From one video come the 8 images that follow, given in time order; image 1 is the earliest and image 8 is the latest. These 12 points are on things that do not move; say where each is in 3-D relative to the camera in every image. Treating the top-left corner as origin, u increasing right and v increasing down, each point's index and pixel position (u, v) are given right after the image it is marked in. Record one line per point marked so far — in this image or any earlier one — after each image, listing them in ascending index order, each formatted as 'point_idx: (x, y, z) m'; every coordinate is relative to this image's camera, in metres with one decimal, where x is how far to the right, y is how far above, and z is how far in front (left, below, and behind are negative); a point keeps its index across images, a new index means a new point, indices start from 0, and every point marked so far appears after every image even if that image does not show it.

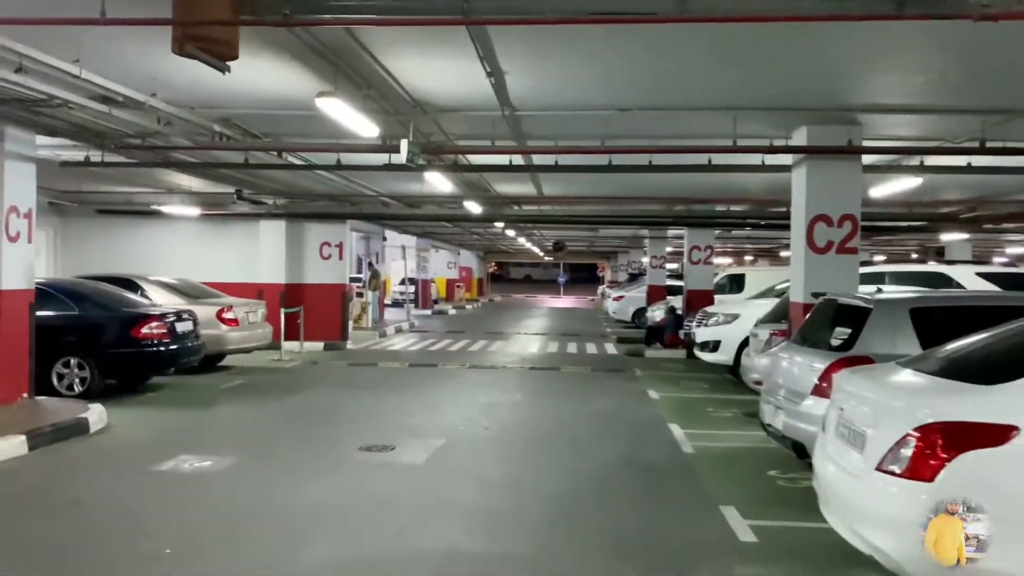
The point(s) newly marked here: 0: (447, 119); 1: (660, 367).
0: (-0.6, +1.6, +7.8) m
1: (+2.6, -1.4, +14.4) m
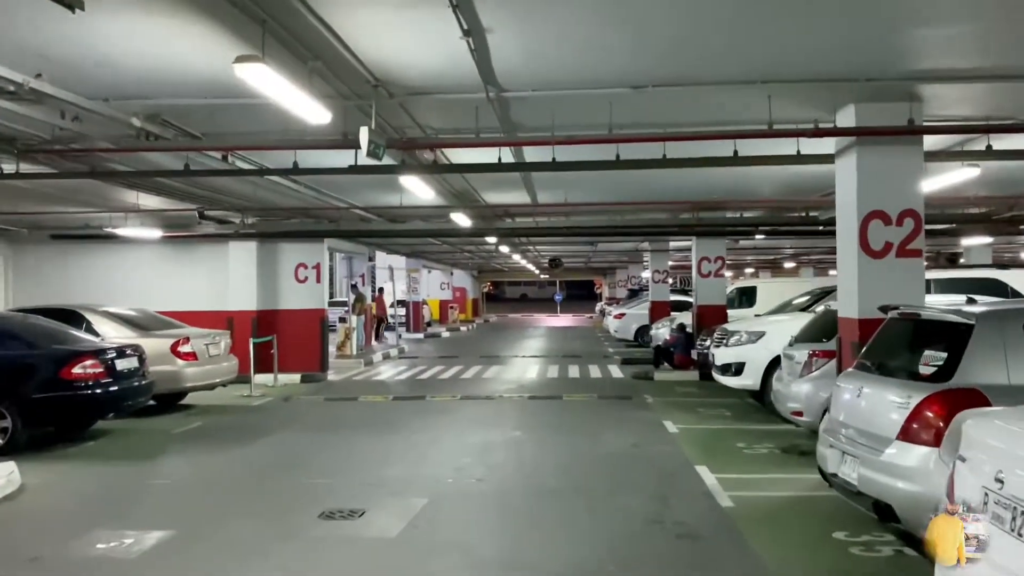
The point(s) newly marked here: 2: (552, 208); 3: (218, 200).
0: (-0.7, +1.4, +6.4) m
1: (+2.5, -1.7, +13.0) m
2: (+0.7, +1.4, +14.0) m
3: (-3.9, +1.2, +11.0) m
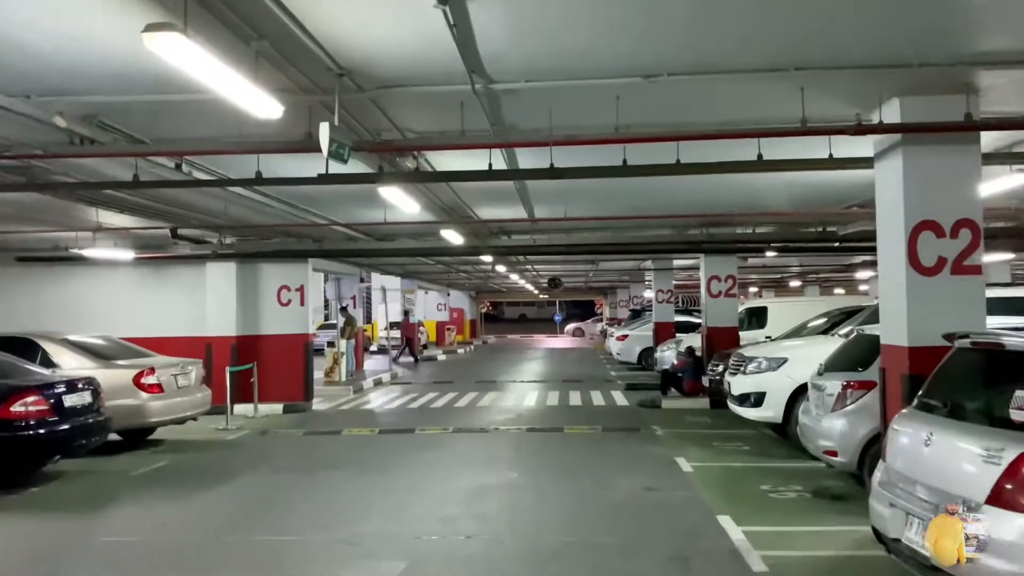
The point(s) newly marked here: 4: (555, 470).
0: (-0.8, +1.2, +5.5) m
1: (+2.5, -2.0, +12.0) m
2: (+0.6, +1.0, +13.1) m
3: (-4.0, +0.9, +10.1) m
4: (+0.4, -1.9, +8.5) m
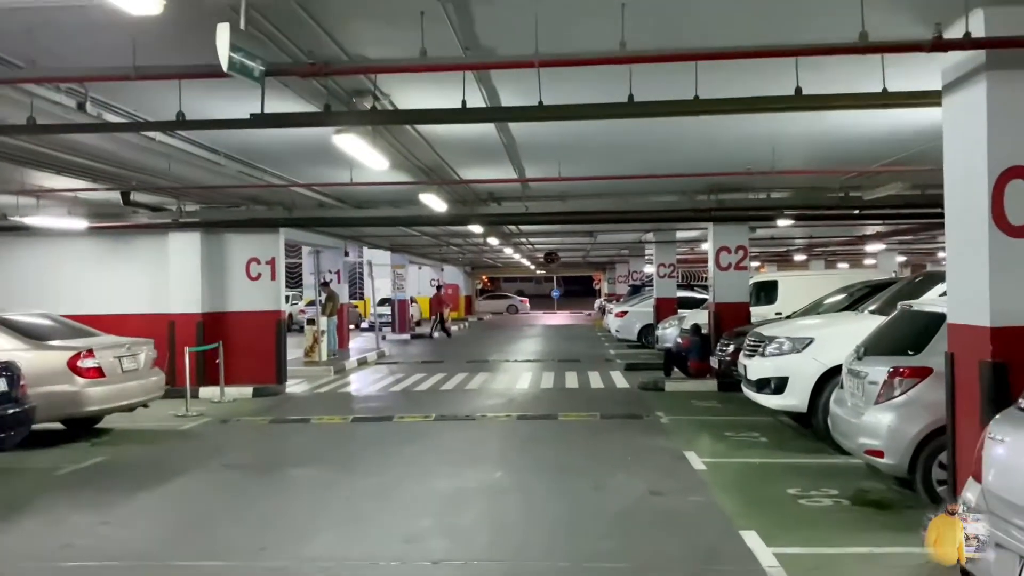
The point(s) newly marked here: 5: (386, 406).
0: (-0.9, +1.4, +4.2) m
1: (+2.3, -1.6, +10.8) m
2: (+0.5, +1.4, +11.9) m
3: (-4.1, +1.2, +8.8) m
4: (+0.3, -1.6, +7.4) m
5: (-1.8, -1.7, +11.9) m
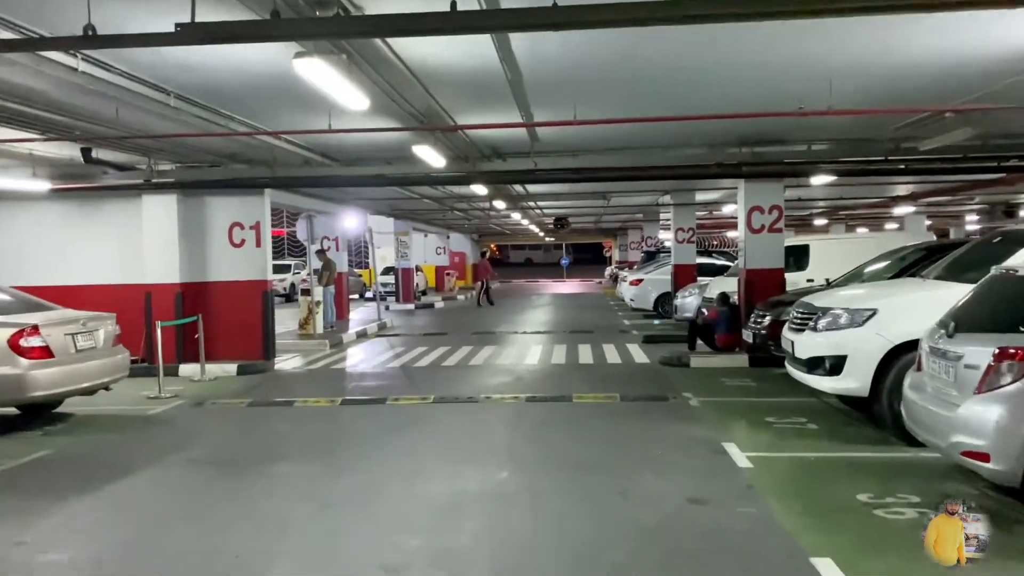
0: (-0.9, +1.6, +2.9) m
1: (+2.4, -1.2, +9.7) m
2: (+0.6, +1.9, +10.6) m
3: (-4.0, +1.5, +7.6) m
4: (+0.4, -1.3, +6.2) m
5: (-1.7, -1.3, +10.8) m
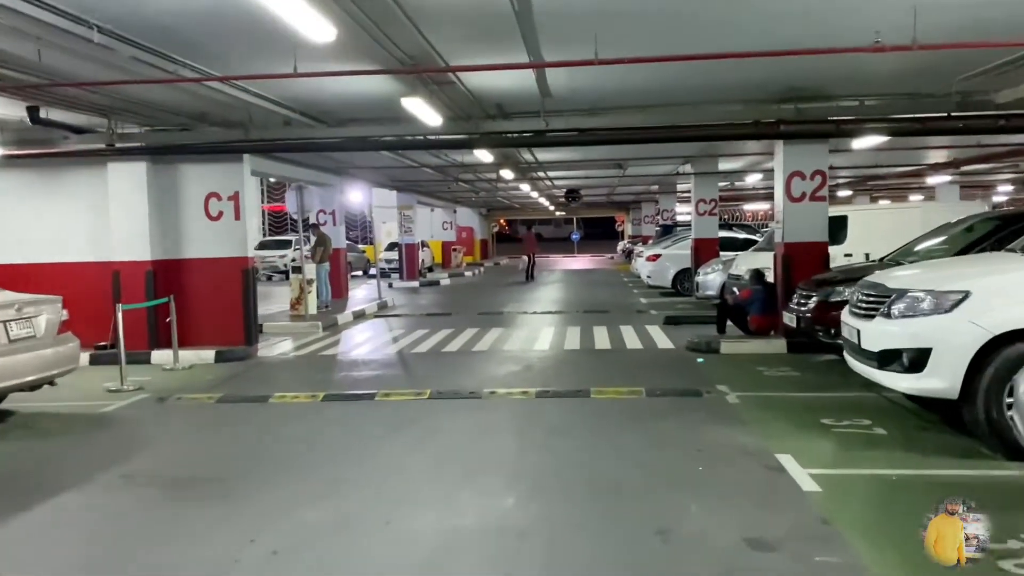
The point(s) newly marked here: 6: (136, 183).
0: (-0.9, +1.6, +1.6) m
1: (+2.5, -0.9, +8.4) m
2: (+0.6, +2.1, +9.3) m
3: (-4.0, +1.6, +6.3) m
4: (+0.4, -1.2, +5.0) m
5: (-1.6, -1.0, +9.6) m
6: (-4.8, +1.3, +10.6) m
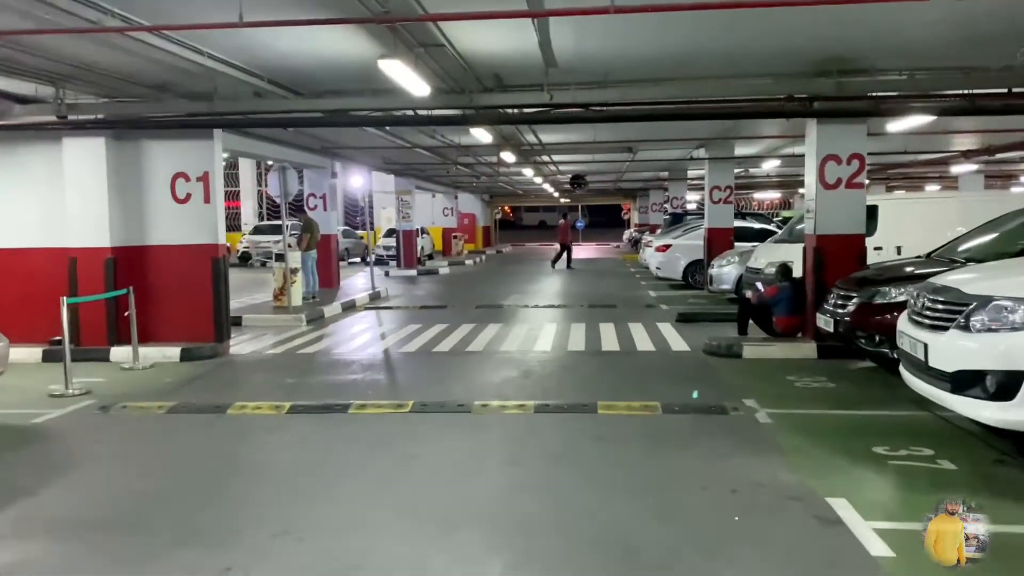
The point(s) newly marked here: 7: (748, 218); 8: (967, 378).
0: (-0.9, +1.5, +0.5) m
1: (+2.5, -0.9, +7.3) m
2: (+0.6, +2.2, +8.1) m
3: (-4.0, +1.7, +5.2) m
4: (+0.4, -1.2, +3.9) m
5: (-1.6, -0.9, +8.5) m
6: (-4.8, +1.4, +9.5) m
7: (+5.3, +1.6, +18.4) m
8: (+2.6, -0.5, +4.7) m
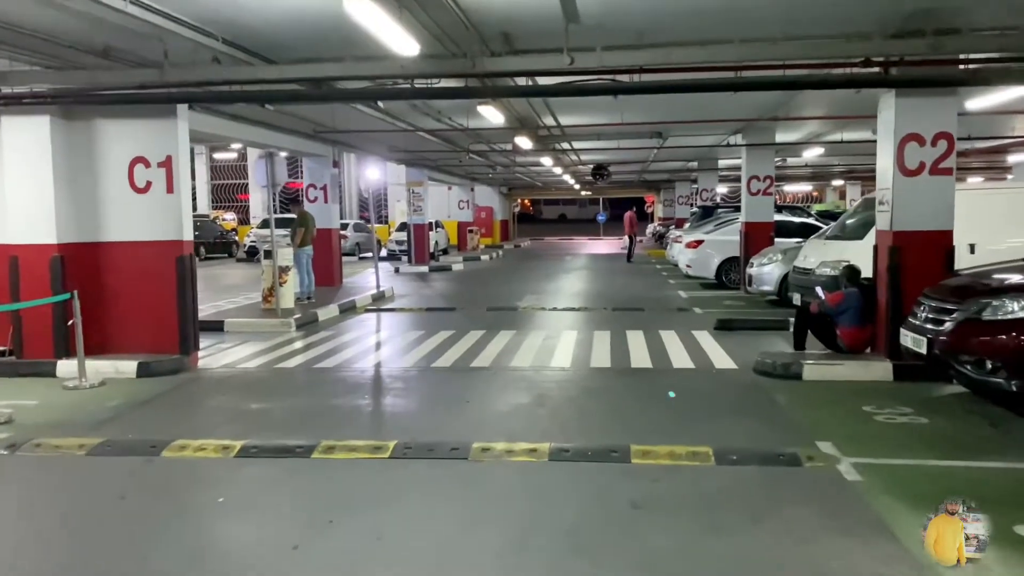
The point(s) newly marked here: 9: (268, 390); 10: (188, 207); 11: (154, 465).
0: (-1.0, +1.4, -0.9) m
1: (+2.6, -1.0, +5.8) m
2: (+0.7, +2.1, +6.6) m
3: (-4.0, +1.6, +3.8) m
4: (+0.3, -1.3, +2.4) m
5: (-1.5, -1.0, +7.1) m
6: (-4.7, +1.4, +8.1) m
7: (+5.6, +1.6, +16.7) m
8: (+2.6, -0.6, +3.2) m
9: (-2.3, -1.0, +7.7) m
10: (-3.4, +0.8, +8.6) m
11: (-2.3, -1.2, +5.4) m
